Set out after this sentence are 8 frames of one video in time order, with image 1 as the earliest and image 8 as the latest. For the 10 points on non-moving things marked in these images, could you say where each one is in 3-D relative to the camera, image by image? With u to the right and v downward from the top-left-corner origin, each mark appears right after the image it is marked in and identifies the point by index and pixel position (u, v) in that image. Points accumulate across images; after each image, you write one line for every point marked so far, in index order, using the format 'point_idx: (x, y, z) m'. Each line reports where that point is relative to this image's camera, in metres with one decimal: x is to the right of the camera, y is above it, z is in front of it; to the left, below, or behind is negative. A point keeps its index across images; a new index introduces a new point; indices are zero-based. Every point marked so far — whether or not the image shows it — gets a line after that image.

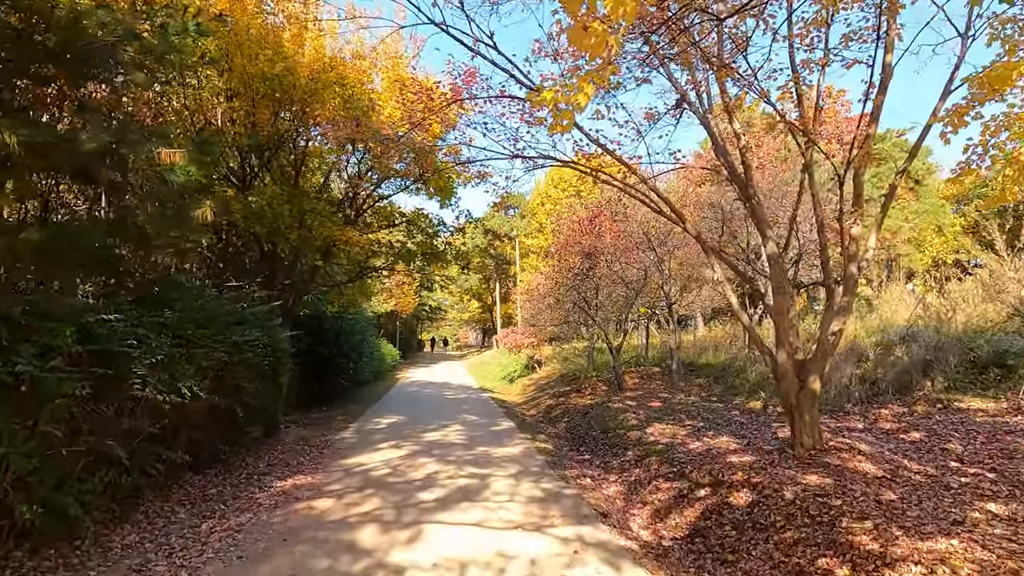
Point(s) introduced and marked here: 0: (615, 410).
0: (+2.1, -2.5, +13.6) m
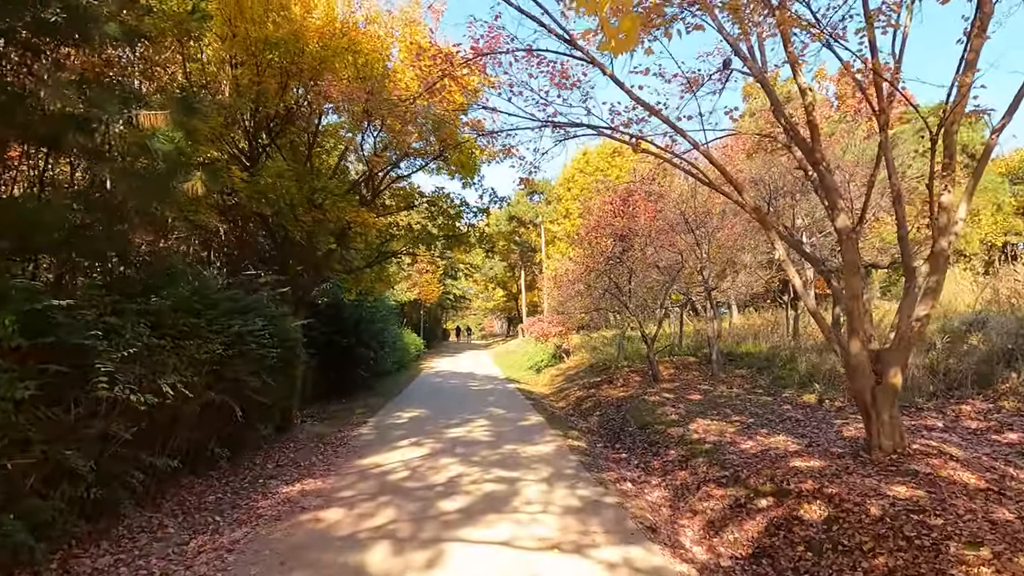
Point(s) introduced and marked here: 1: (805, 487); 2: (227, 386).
0: (+2.7, -2.2, +12.6) m
1: (+2.7, -1.9, +6.2) m
2: (-3.0, -1.0, +7.0) m
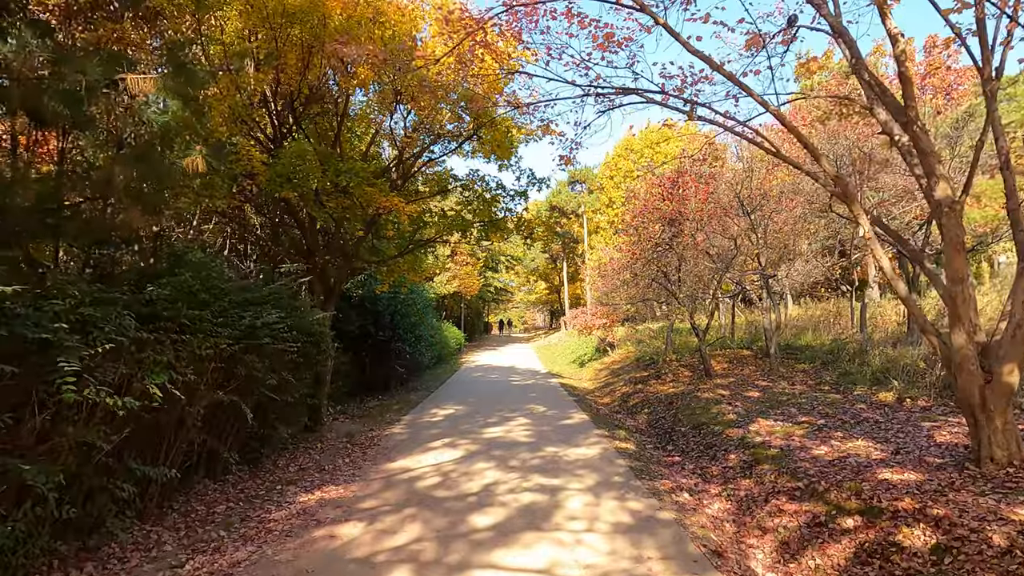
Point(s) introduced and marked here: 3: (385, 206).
0: (+3.4, -2.0, +11.7) m
1: (+3.1, -1.7, +5.2) m
2: (-2.7, -0.9, +6.4) m
3: (-1.9, +1.3, +10.1) m
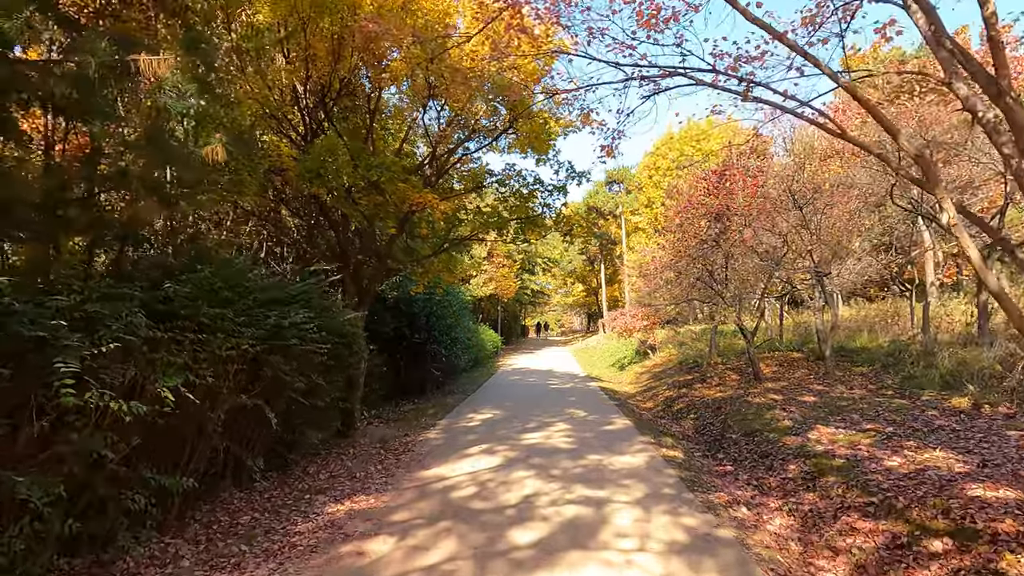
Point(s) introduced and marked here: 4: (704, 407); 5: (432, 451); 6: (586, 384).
0: (+4.1, -2.0, +11.0) m
1: (+3.4, -1.6, +4.6) m
2: (-2.3, -0.9, +6.1) m
3: (-1.4, +1.3, +9.7) m
4: (+3.8, -2.3, +13.0) m
5: (-1.1, -2.2, +8.7) m
6: (+2.1, -2.8, +19.0) m
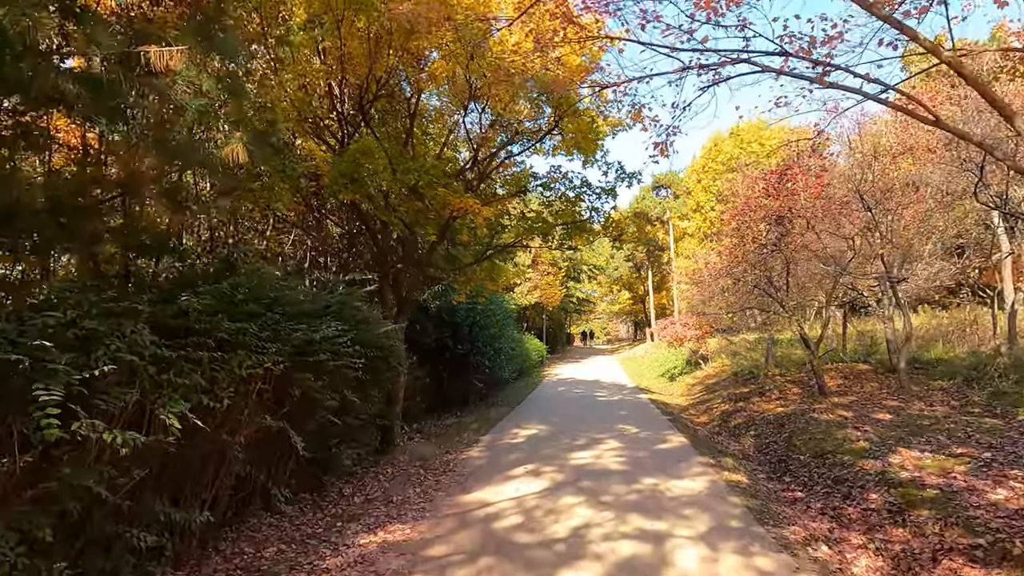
0: (+4.8, -2.1, +10.1) m
1: (+3.6, -1.7, +3.7) m
2: (-1.9, -1.0, +5.6) m
3: (-0.7, +1.1, +9.2) m
4: (+4.6, -2.5, +12.1) m
5: (-0.5, -2.3, +8.2) m
6: (+3.4, -3.0, +18.2) m
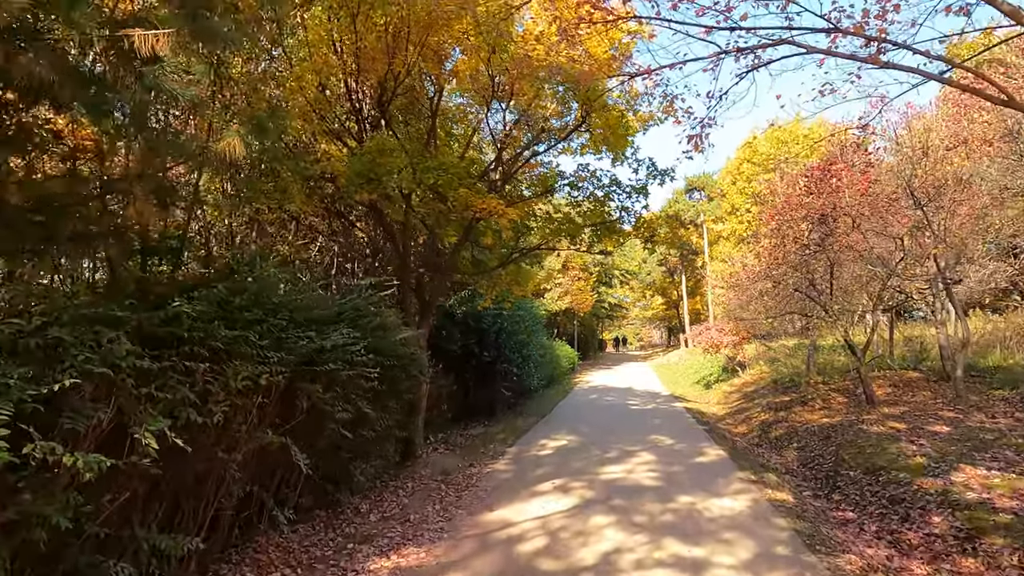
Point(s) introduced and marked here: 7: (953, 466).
0: (+5.2, -2.1, +9.4) m
1: (+3.7, -1.7, +3.1) m
2: (-1.7, -1.1, +5.3) m
3: (-0.4, +1.1, +8.8) m
4: (+5.1, -2.5, +11.4) m
5: (-0.2, -2.3, +7.7) m
6: (+4.2, -3.1, +17.6) m
7: (+5.0, -2.0, +7.5) m
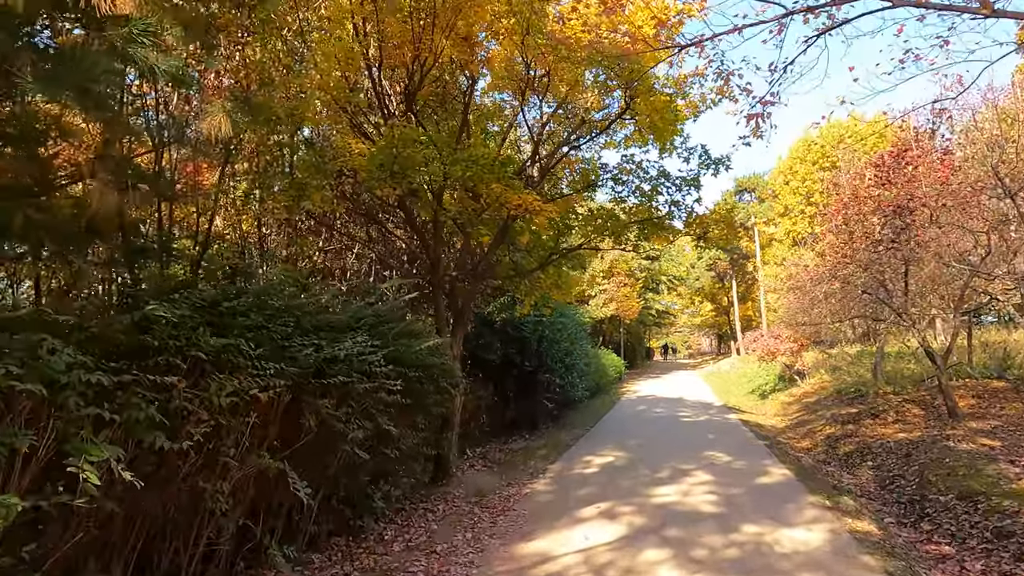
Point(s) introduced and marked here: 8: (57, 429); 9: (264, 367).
0: (+5.7, -2.1, +8.3) m
1: (+3.8, -1.6, +2.1) m
2: (-1.4, -1.1, +4.7) m
3: (+0.1, +1.0, +8.1) m
4: (+5.8, -2.5, +10.3) m
5: (+0.3, -2.4, +7.0) m
6: (+5.3, -3.2, +16.5) m
7: (+5.4, -2.0, +6.4) m
8: (-1.8, -0.5, +2.6) m
9: (-1.5, -0.5, +4.0) m
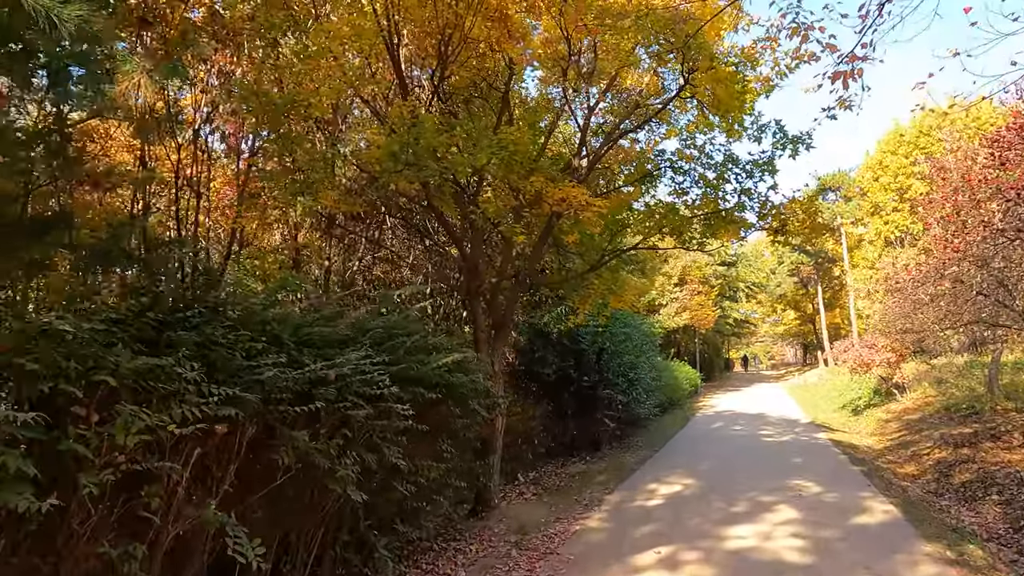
0: (+6.2, -2.1, +6.6) m
1: (+3.6, -1.5, +0.7) m
2: (-1.3, -1.1, +3.8) m
3: (+0.5, +0.9, +7.2) m
4: (+6.5, -2.5, +8.6) m
5: (+0.7, -2.4, +5.9) m
6: (+6.7, -3.3, +14.8) m
7: (+5.7, -1.9, +4.8) m
8: (-1.9, -0.6, +1.9) m
9: (-1.5, -0.5, +3.2) m
